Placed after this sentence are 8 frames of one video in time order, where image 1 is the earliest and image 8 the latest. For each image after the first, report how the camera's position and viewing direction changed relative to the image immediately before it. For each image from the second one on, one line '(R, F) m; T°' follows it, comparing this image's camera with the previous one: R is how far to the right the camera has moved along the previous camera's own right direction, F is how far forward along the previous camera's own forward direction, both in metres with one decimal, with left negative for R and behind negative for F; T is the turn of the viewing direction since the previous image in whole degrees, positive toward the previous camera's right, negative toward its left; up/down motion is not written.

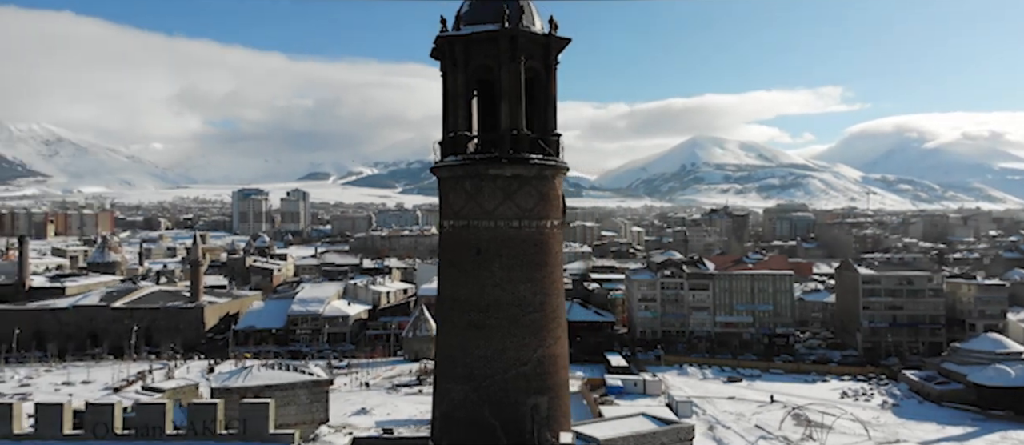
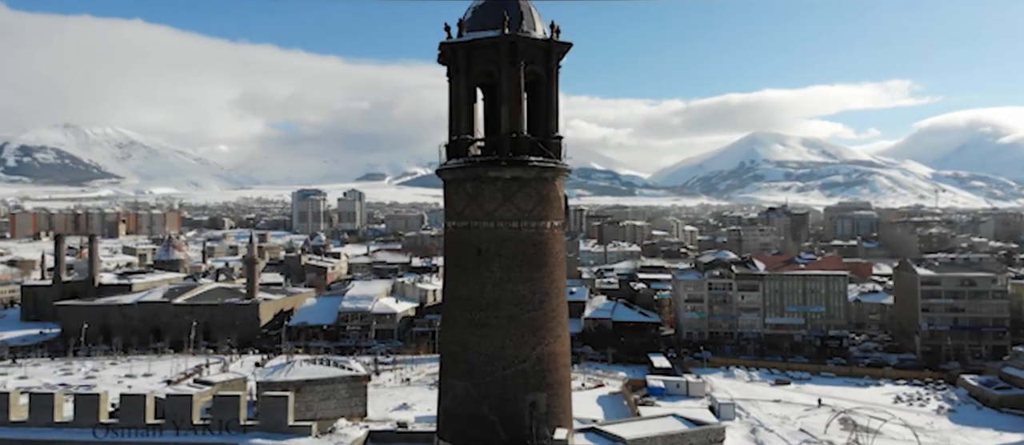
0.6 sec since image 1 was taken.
(+0.7, -0.2) m; -4°
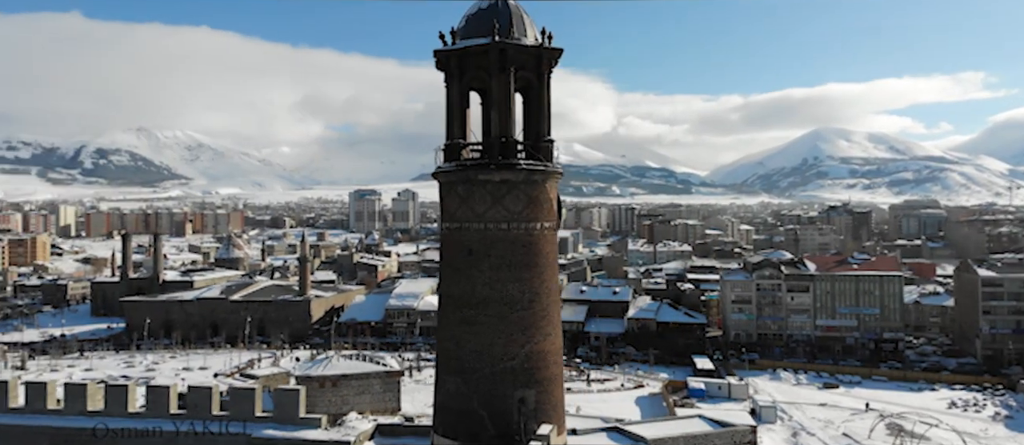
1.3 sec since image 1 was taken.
(+0.8, -0.2) m; -4°
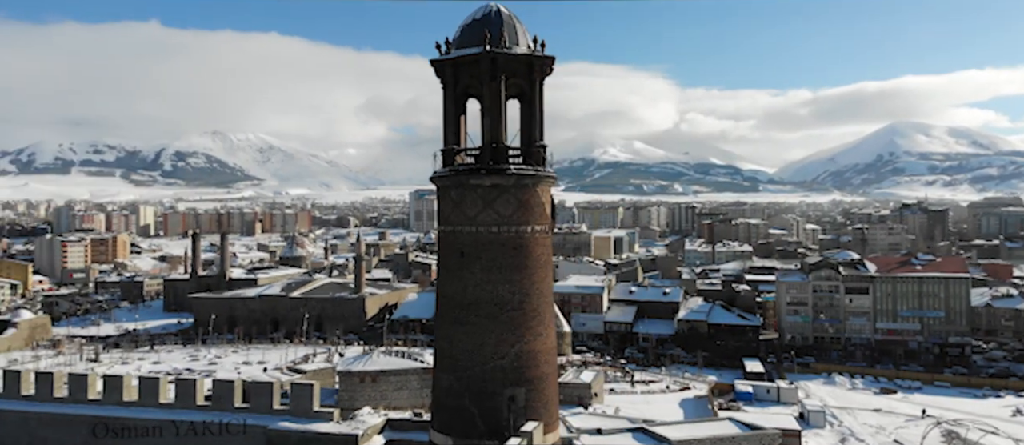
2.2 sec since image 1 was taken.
(+0.9, -0.2) m; -5°
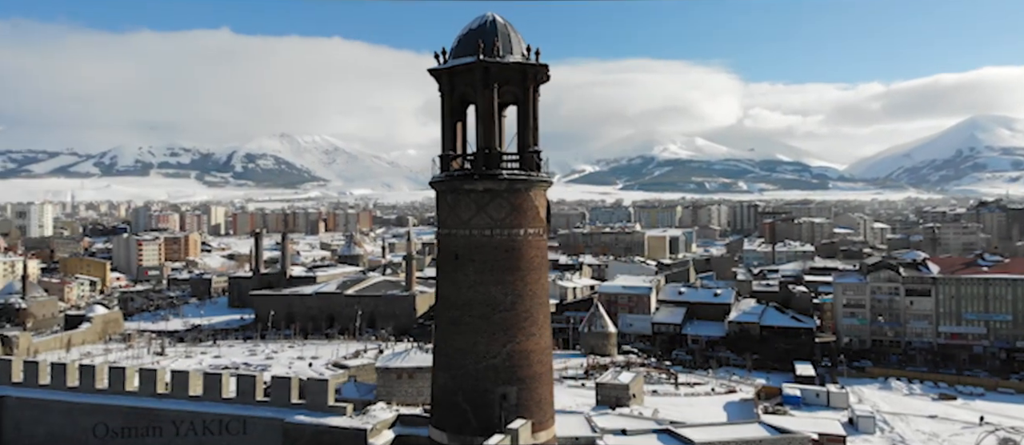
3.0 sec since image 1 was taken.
(+0.9, -0.2) m; -5°
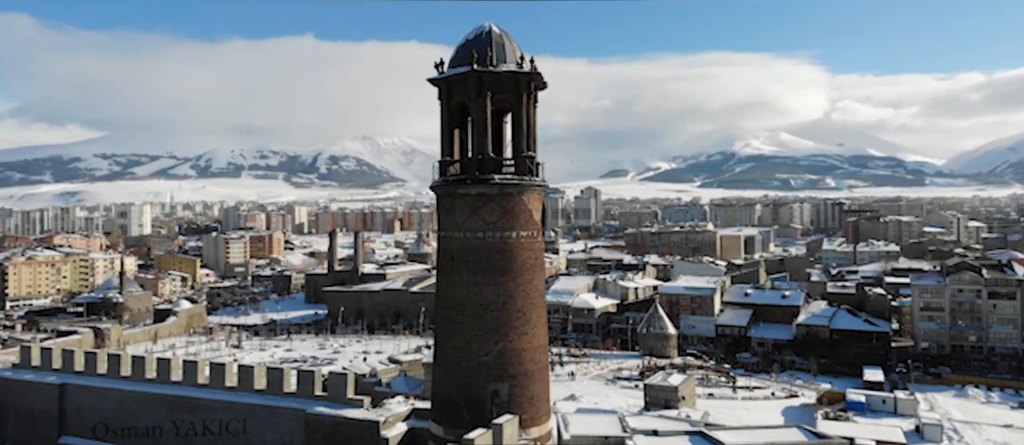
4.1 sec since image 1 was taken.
(+1.2, -0.3) m; -6°
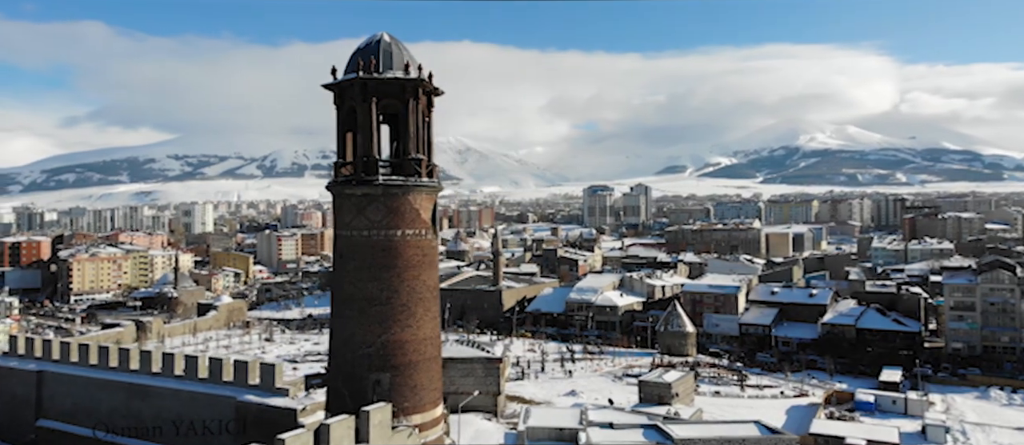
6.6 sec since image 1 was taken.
(+2.5, -0.3) m; -5°
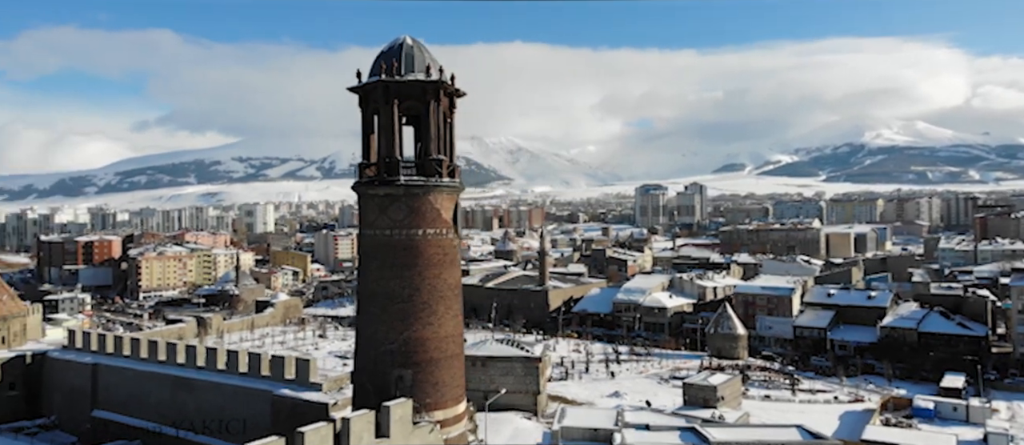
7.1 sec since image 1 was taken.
(+0.5, 0.0) m; -4°
